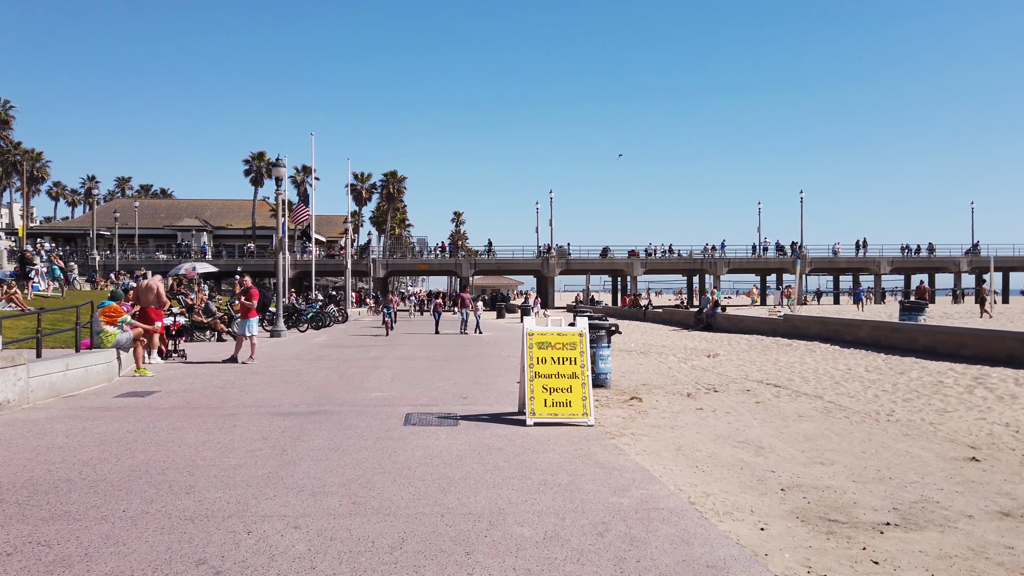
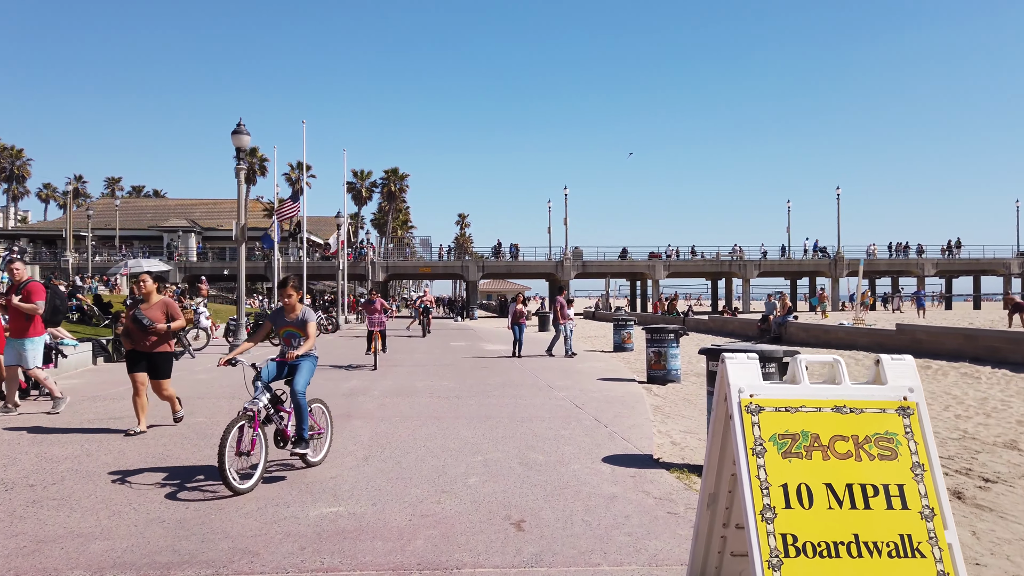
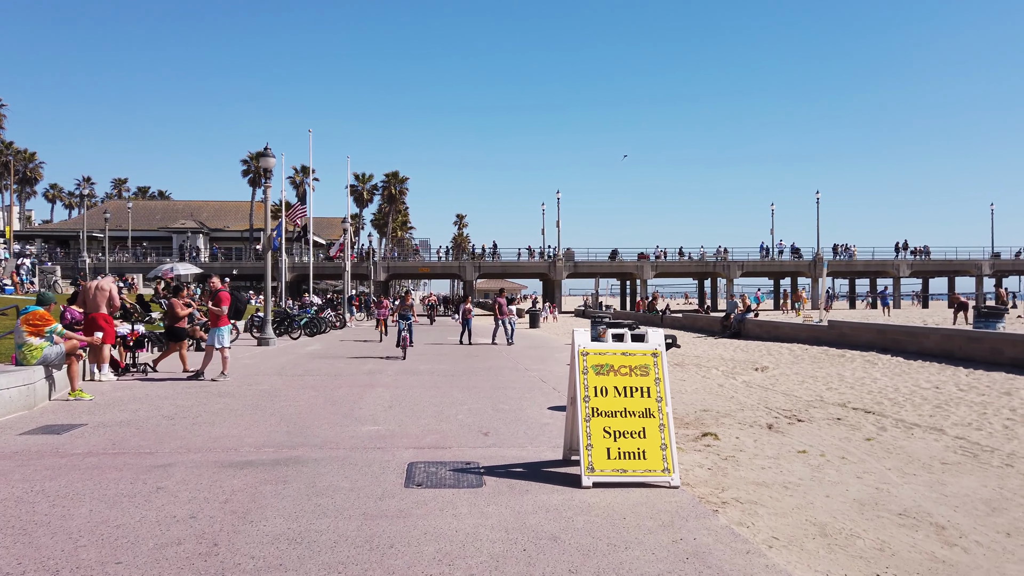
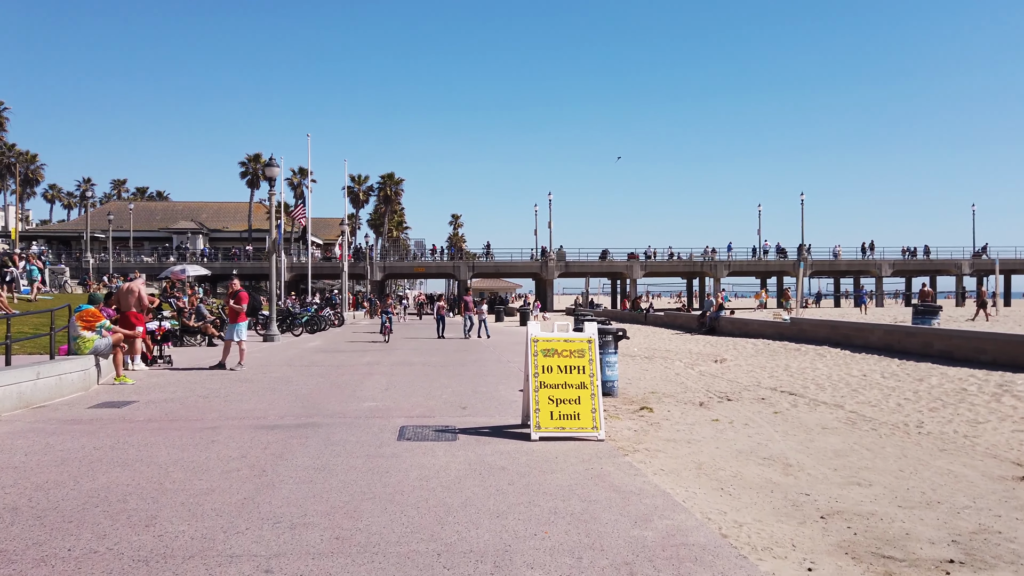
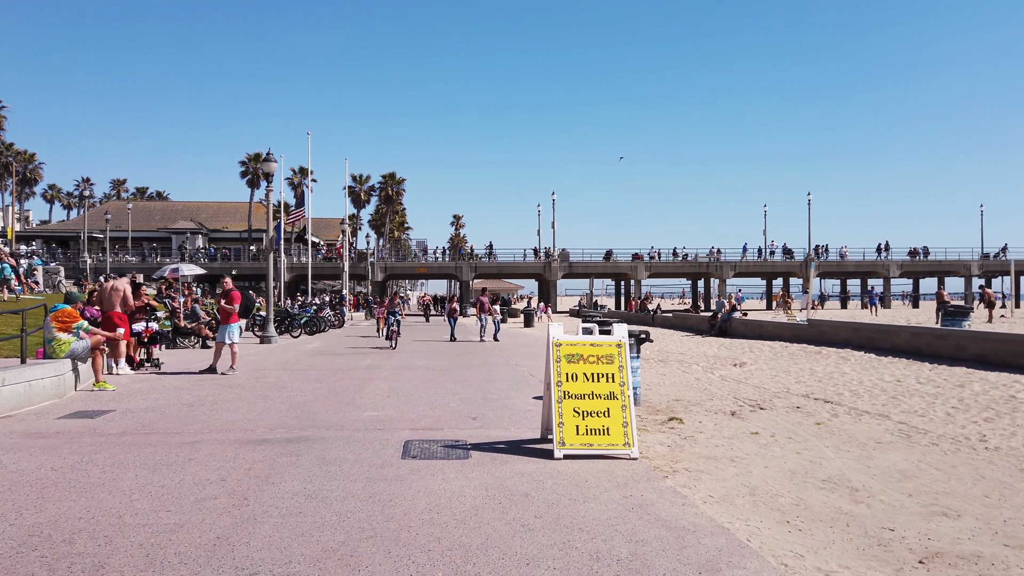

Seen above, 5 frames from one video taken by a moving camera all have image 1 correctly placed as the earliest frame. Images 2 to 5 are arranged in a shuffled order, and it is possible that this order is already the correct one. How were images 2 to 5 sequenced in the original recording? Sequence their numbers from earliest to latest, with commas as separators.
4, 5, 3, 2
